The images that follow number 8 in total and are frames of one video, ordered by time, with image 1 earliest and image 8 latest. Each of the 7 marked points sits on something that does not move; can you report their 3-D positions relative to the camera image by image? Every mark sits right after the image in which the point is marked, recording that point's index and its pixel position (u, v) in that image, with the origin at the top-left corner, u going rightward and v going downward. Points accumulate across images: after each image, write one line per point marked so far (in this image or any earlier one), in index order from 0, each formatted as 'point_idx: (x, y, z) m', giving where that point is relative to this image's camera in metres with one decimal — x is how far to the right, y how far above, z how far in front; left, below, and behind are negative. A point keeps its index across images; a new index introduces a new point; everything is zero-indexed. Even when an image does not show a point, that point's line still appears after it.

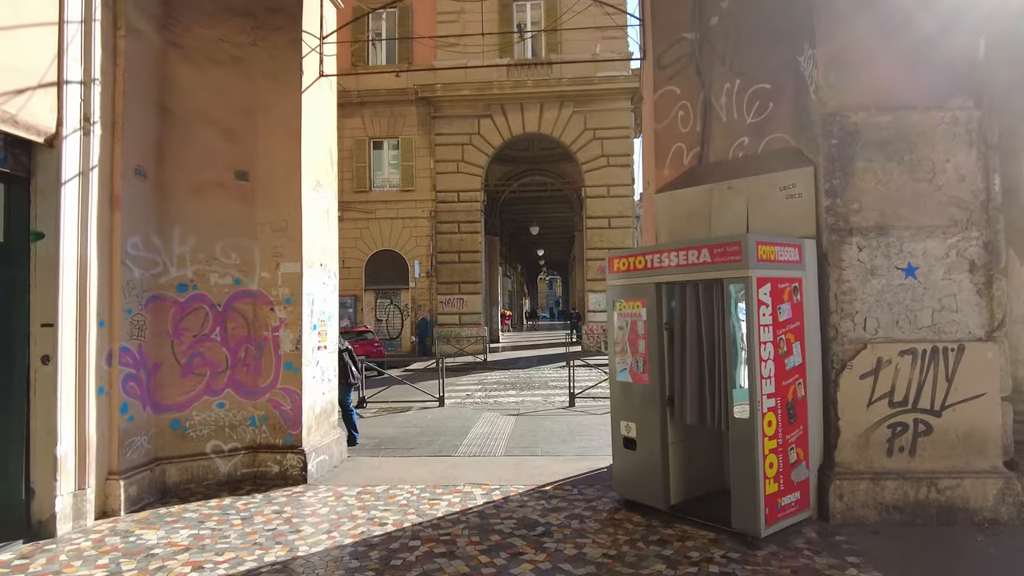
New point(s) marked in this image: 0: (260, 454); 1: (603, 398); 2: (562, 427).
0: (-2.4, -1.6, +6.1) m
1: (+1.6, -2.0, +11.4) m
2: (+0.7, -1.9, +8.7) m
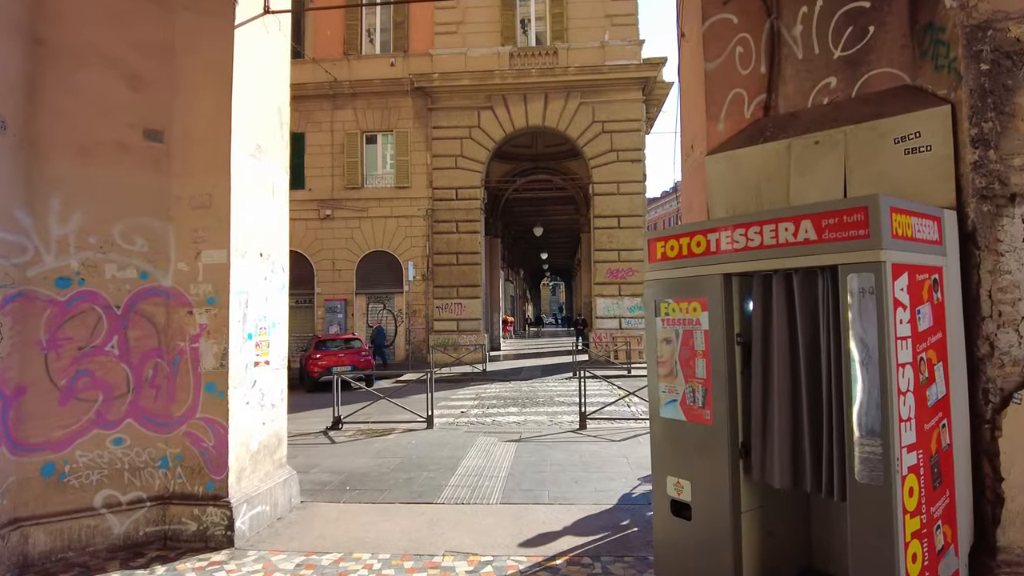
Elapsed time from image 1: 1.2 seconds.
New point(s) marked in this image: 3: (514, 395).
0: (-2.4, -1.5, +4.6) m
1: (+1.6, -2.0, +9.8) m
2: (+0.7, -1.9, +7.1) m
3: (+0.1, -2.2, +13.4) m
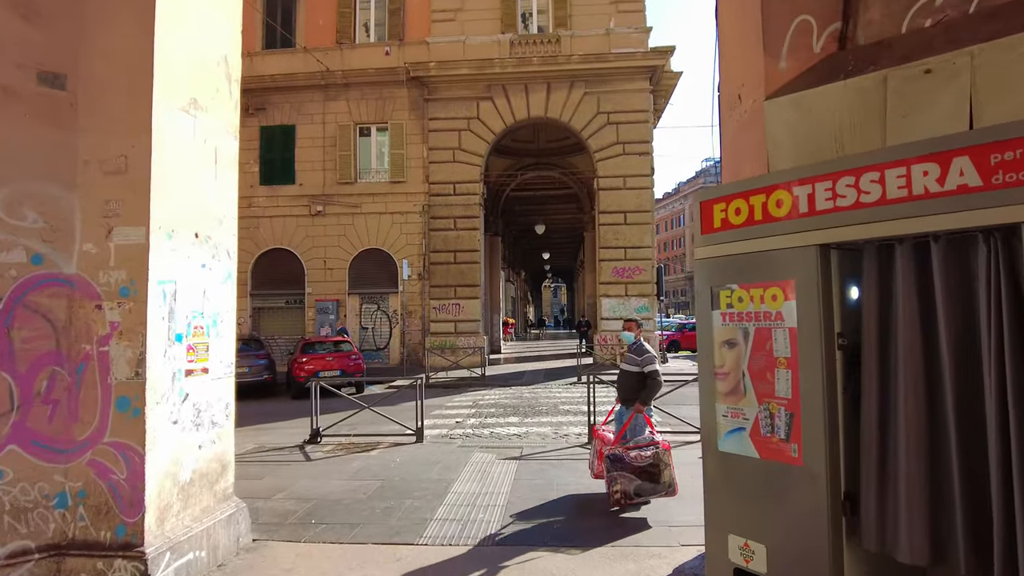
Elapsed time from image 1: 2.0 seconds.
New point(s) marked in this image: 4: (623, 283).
0: (-2.4, -1.5, +3.5) m
1: (+1.6, -1.9, +8.8) m
2: (+0.7, -1.8, +6.1) m
3: (+0.1, -2.2, +12.4) m
4: (+3.4, +0.2, +19.8) m
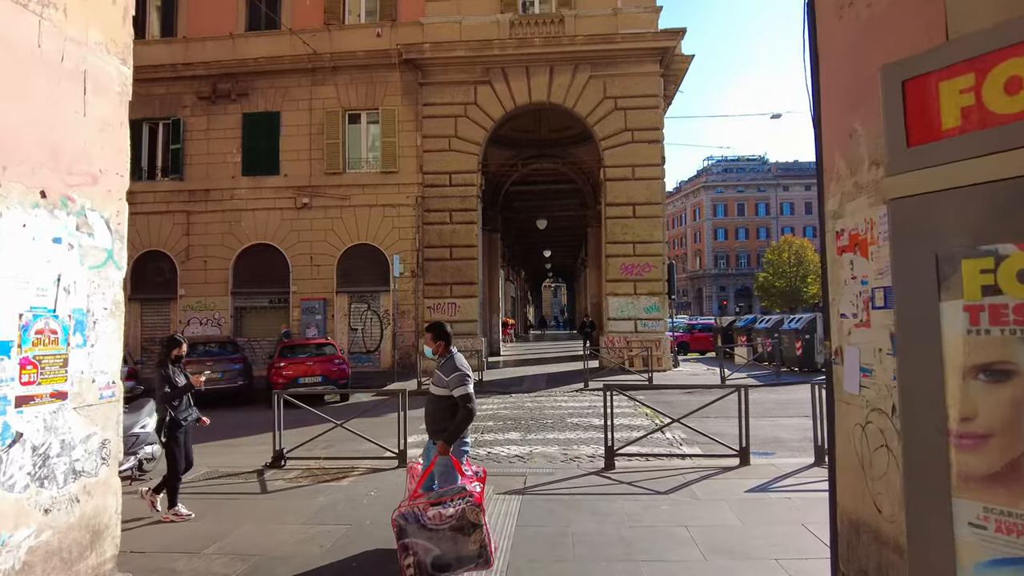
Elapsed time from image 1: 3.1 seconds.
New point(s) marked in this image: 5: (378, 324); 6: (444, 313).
0: (-2.4, -1.4, +2.1) m
1: (+1.6, -1.9, +7.4) m
2: (+0.7, -1.8, +4.7) m
3: (+0.1, -2.1, +11.0) m
4: (+3.4, +0.2, +18.4) m
5: (-4.0, -1.1, +19.4) m
6: (-2.0, -0.7, +18.8) m
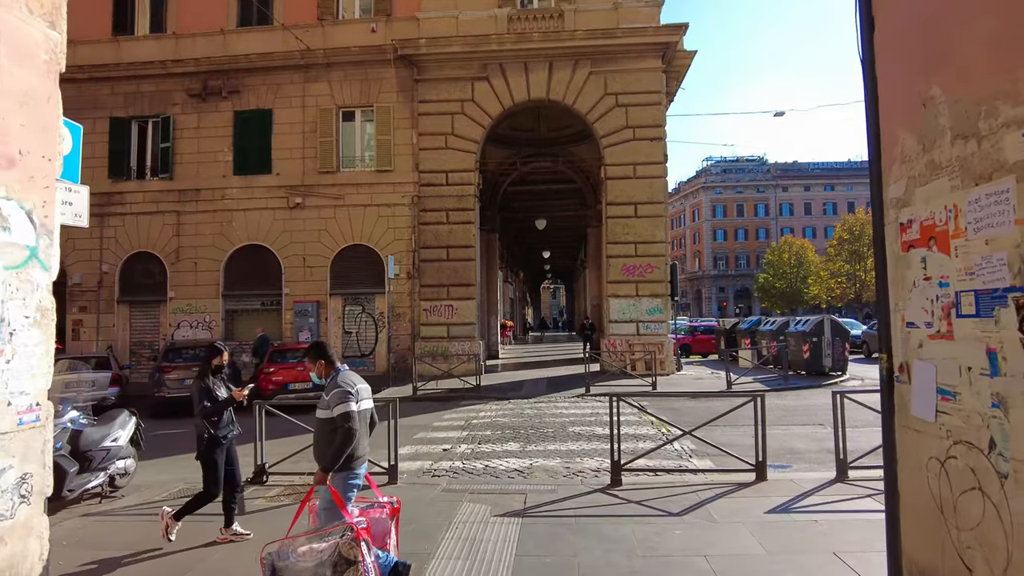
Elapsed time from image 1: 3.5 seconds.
0: (-2.4, -1.4, +1.6) m
1: (+1.6, -1.9, +6.9) m
2: (+0.7, -1.8, +4.2) m
3: (0.0, -2.1, +10.5) m
4: (+3.3, +0.2, +17.9) m
5: (-4.0, -1.1, +18.9) m
6: (-2.0, -0.8, +18.3) m
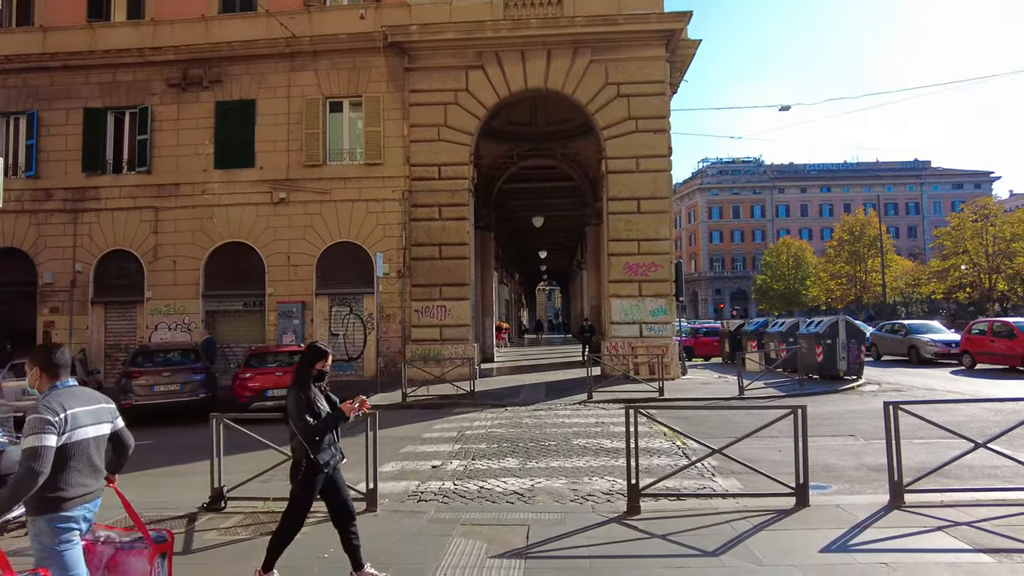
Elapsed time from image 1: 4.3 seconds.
0: (-2.4, -1.3, +0.7) m
1: (+1.6, -1.9, +5.9) m
2: (+0.7, -1.7, +3.3) m
3: (0.0, -2.1, +9.5) m
4: (+3.2, +0.2, +17.0) m
5: (-4.1, -1.1, +17.9) m
6: (-2.1, -0.8, +17.3) m
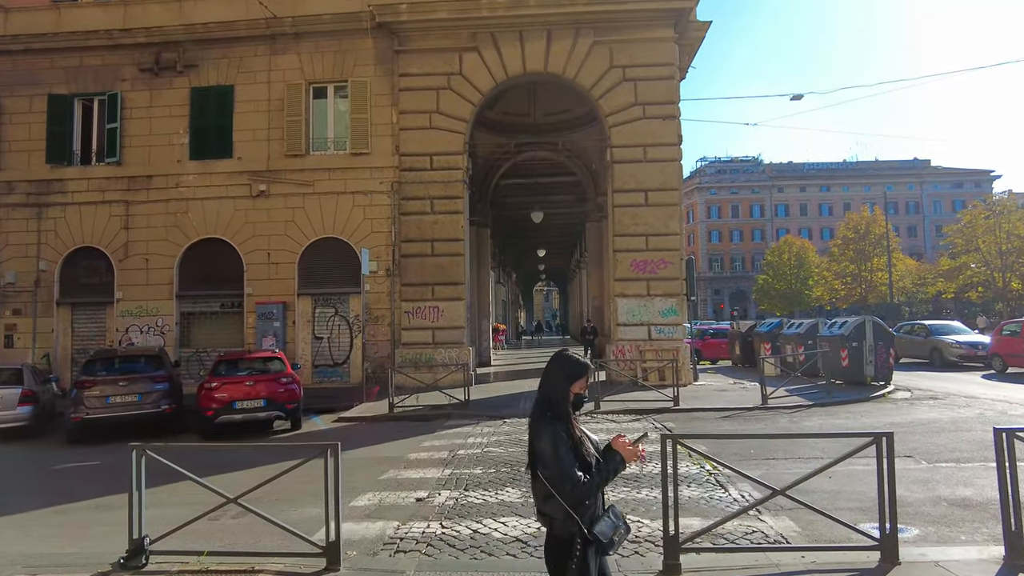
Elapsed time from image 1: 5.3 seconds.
0: (-2.3, -1.3, -0.6) m
1: (+1.6, -1.8, +4.7) m
2: (+0.7, -1.7, +2.0) m
3: (0.0, -2.1, +8.2) m
4: (+3.2, +0.2, +15.7) m
5: (-4.2, -1.1, +16.6) m
6: (-2.2, -0.8, +16.0) m
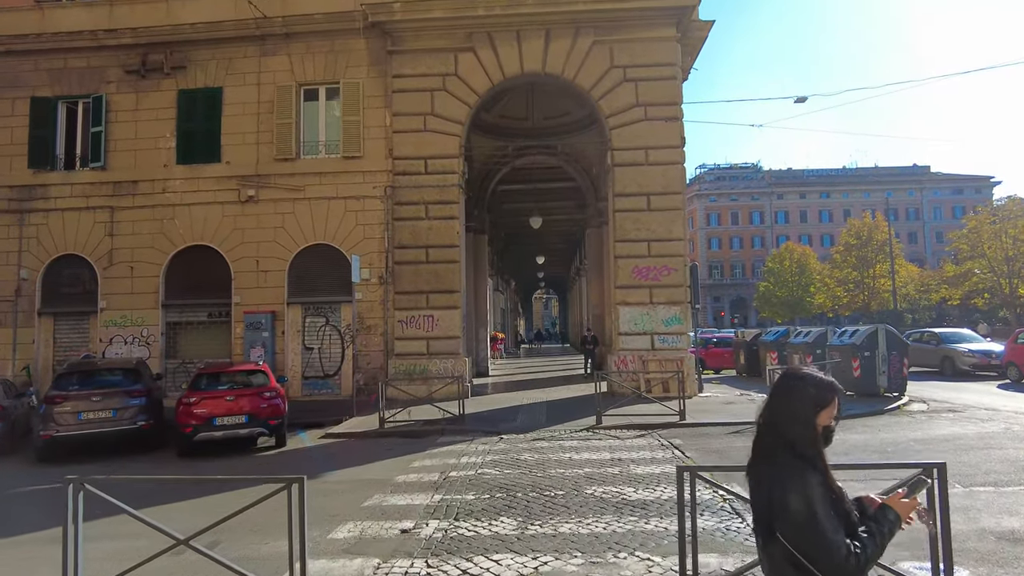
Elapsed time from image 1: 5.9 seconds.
0: (-2.4, -1.3, -1.2) m
1: (+1.6, -1.9, +4.1) m
2: (+0.7, -1.7, +1.4) m
3: (0.0, -2.2, +7.6) m
4: (+3.1, 0.0, +15.1) m
5: (-4.2, -1.3, +16.0) m
6: (-2.2, -0.9, +15.4) m
